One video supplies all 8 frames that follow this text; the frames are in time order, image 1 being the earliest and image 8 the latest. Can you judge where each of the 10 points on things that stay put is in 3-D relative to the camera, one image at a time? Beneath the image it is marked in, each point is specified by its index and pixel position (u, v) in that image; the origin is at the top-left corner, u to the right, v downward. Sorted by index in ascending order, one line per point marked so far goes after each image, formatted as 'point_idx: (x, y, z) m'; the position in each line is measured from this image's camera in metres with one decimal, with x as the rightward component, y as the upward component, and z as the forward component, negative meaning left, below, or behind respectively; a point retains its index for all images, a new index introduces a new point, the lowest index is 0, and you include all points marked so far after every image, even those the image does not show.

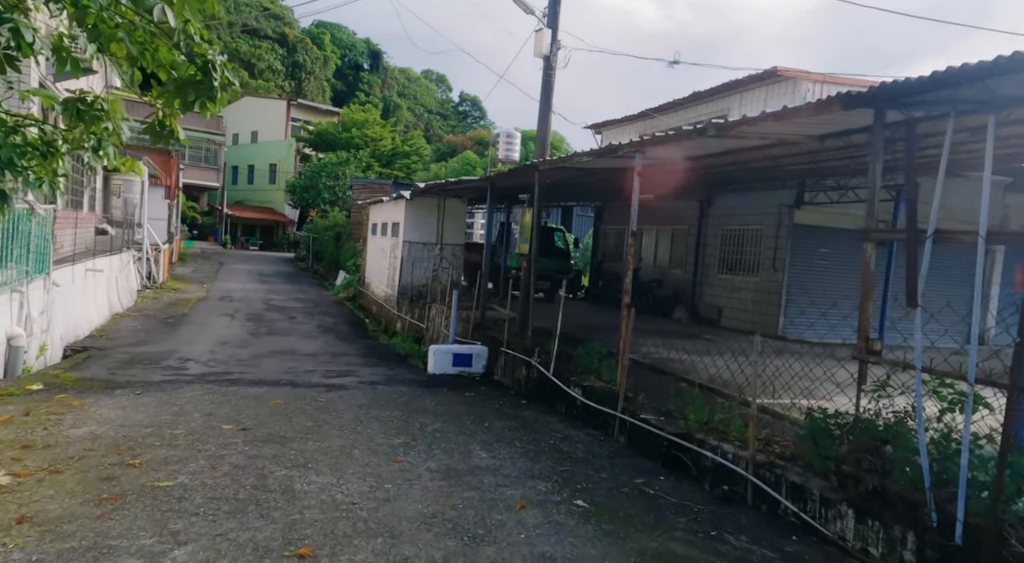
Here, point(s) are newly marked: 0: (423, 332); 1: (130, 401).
0: (-1.5, -0.9, +12.3) m
1: (-3.6, -1.1, +6.8) m
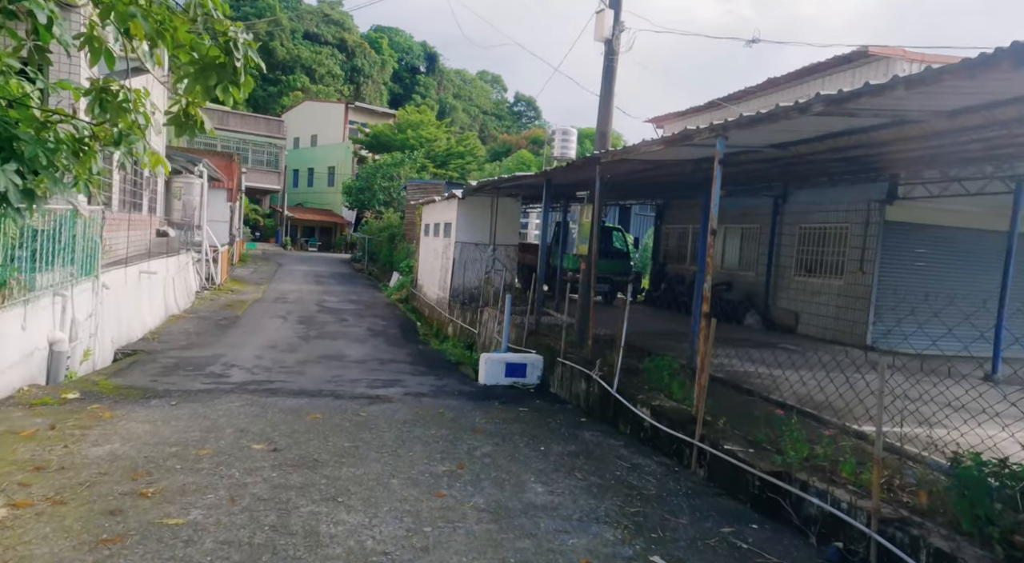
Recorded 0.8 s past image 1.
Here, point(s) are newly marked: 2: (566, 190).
0: (-0.6, -0.9, +11.7) m
1: (-3.1, -1.2, +6.3) m
2: (+0.8, +1.4, +10.6) m
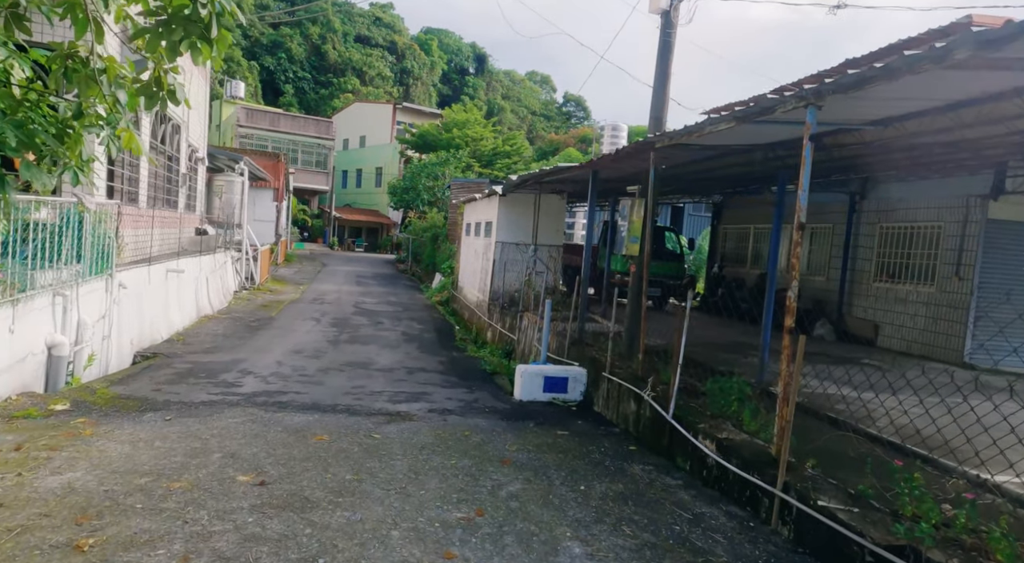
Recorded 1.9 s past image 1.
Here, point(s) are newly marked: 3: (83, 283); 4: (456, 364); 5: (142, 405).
0: (+0.1, -1.0, +10.8) m
1: (-2.8, -1.2, +5.6) m
2: (+1.4, +1.3, +9.6) m
3: (-4.9, 0.0, +8.1) m
4: (-0.8, -1.2, +10.4) m
5: (-3.4, -1.1, +6.5) m
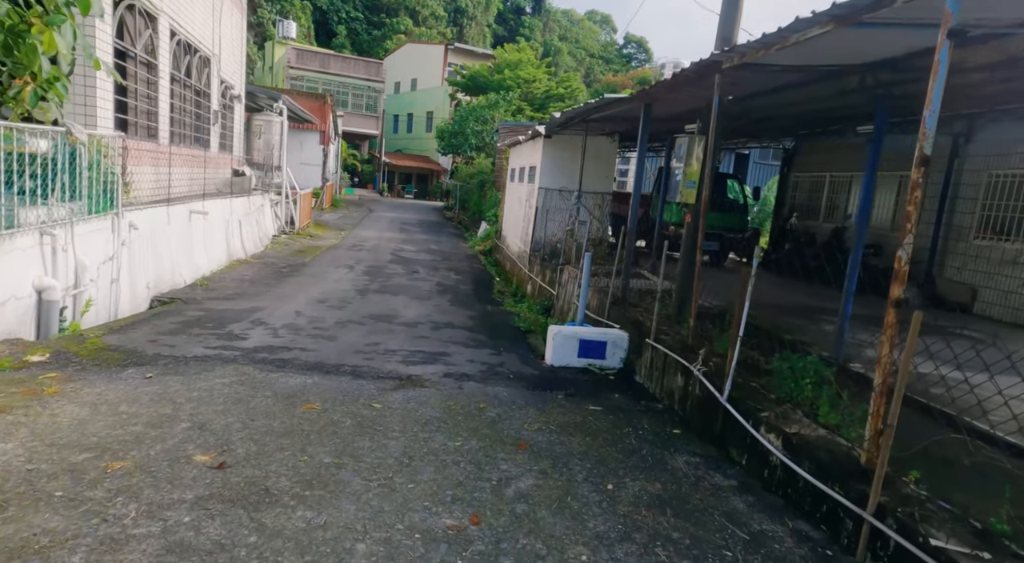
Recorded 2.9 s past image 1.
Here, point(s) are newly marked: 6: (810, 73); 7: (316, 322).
0: (+0.6, -0.3, +9.9) m
1: (-2.7, -0.8, +4.9) m
2: (+1.9, +1.9, +8.4) m
3: (-4.5, +0.6, +7.4) m
4: (-0.3, -0.5, +9.6) m
5: (-3.2, -0.6, +5.9) m
6: (+2.1, +1.5, +5.1) m
7: (-2.3, -0.5, +8.3) m
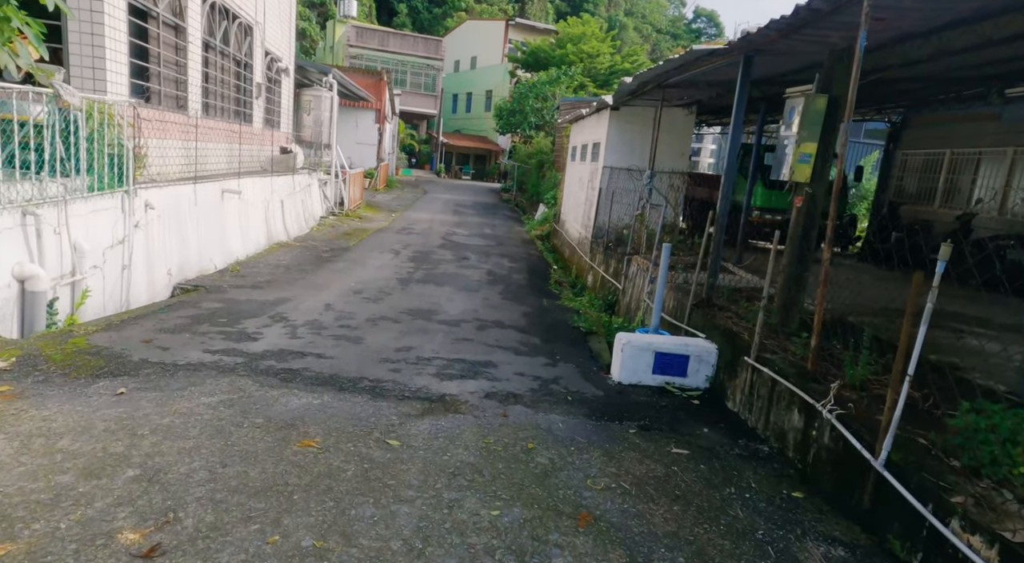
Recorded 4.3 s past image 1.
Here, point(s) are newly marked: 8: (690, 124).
0: (+1.3, -0.2, +8.6) m
1: (-2.4, -0.7, +3.9) m
2: (+2.5, +1.9, +7.0) m
3: (-4.0, +0.7, +6.5) m
4: (+0.4, -0.4, +8.4) m
5: (-2.8, -0.6, +4.9) m
6: (+2.5, +1.5, +3.6) m
7: (-1.7, -0.4, +7.2) m
8: (+2.9, +2.5, +11.4) m
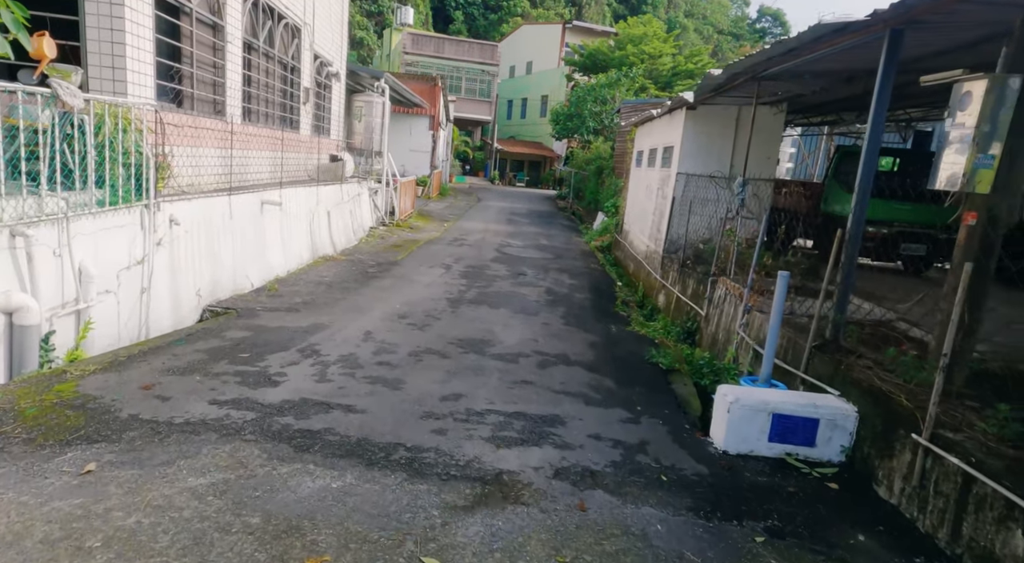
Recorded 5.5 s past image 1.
0: (+2.0, -0.4, +7.3) m
1: (-2.0, -0.9, +2.9) m
2: (+3.1, +1.7, +5.7) m
3: (-3.4, +0.5, +5.7) m
4: (+1.0, -0.7, +7.2) m
5: (-2.4, -0.8, +4.0) m
6: (+2.8, +1.2, +2.4) m
7: (-1.1, -0.6, +6.2) m
8: (+3.8, +2.2, +10.0) m
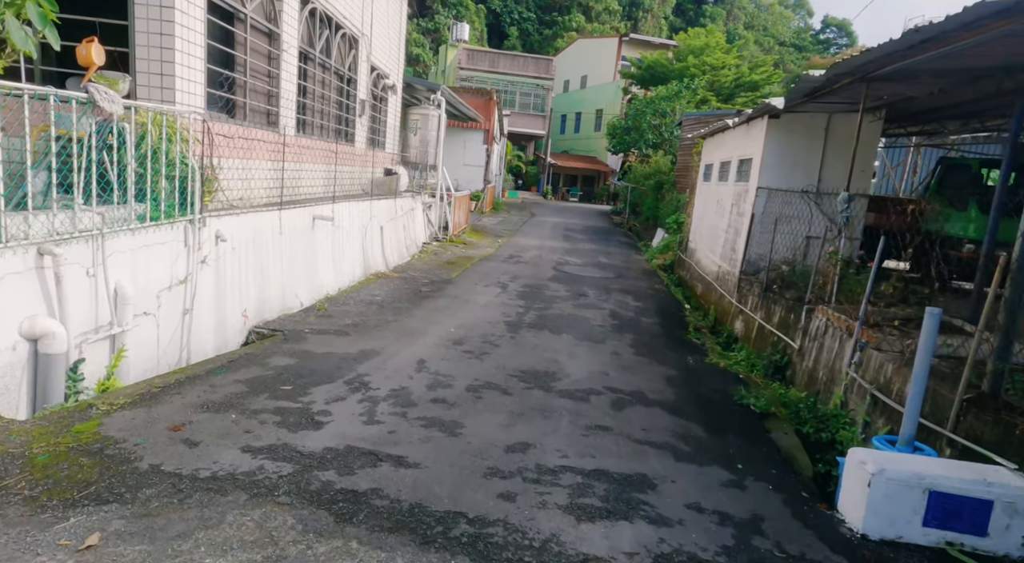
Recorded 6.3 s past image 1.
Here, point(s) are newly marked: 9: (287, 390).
0: (+2.6, -0.7, +6.4) m
1: (-1.7, -1.1, +2.4) m
2: (+3.6, +1.4, +4.8) m
3: (-2.9, +0.4, +5.2) m
4: (+1.7, -0.9, +6.4) m
5: (-2.0, -0.9, +3.4) m
6: (+3.1, +1.1, +1.5) m
7: (-0.6, -0.8, +5.6) m
8: (+4.6, +1.9, +9.1) m
9: (-1.6, -0.8, +5.2) m
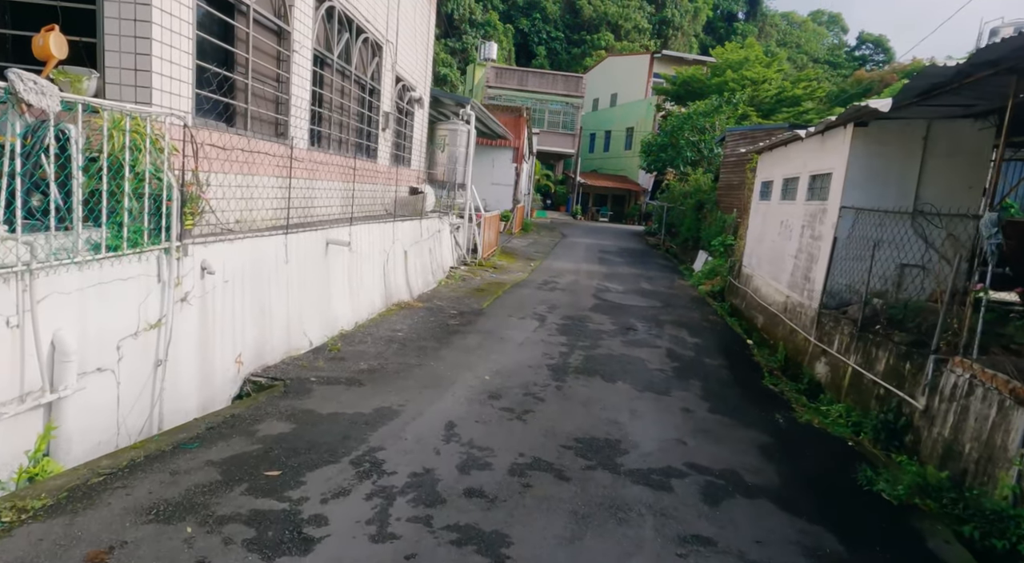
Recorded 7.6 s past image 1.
0: (+3.0, -1.0, +5.0) m
1: (-1.5, -1.3, +1.1) m
2: (+4.0, +1.1, +3.3) m
3: (-2.6, +0.1, +4.0) m
4: (+2.0, -1.3, +5.0) m
5: (-1.7, -1.2, +2.1) m
6: (+3.3, +0.9, +0.1) m
7: (-0.2, -1.1, +4.2) m
8: (+5.1, +1.5, +7.7) m
9: (-1.3, -1.1, +3.9) m
